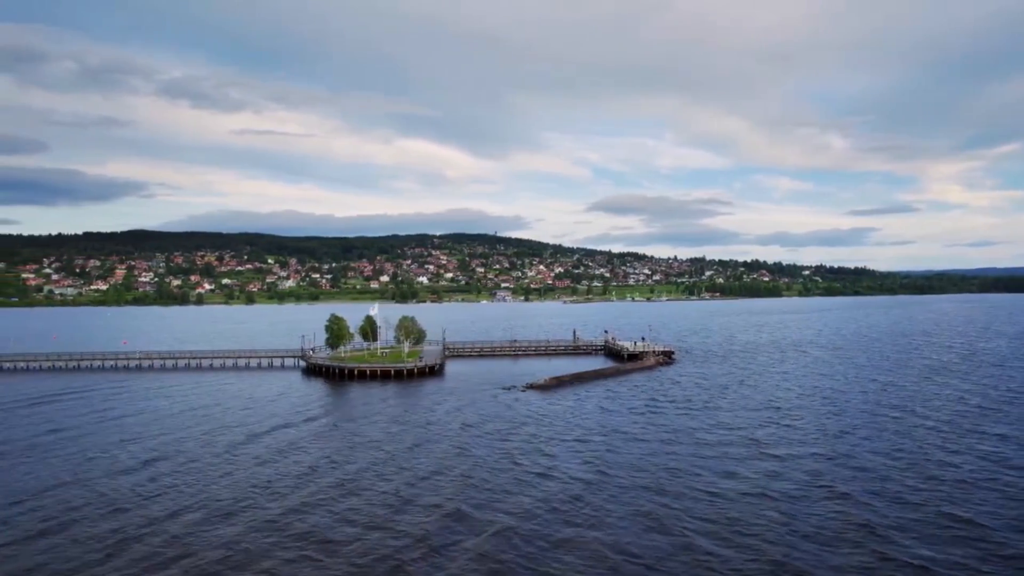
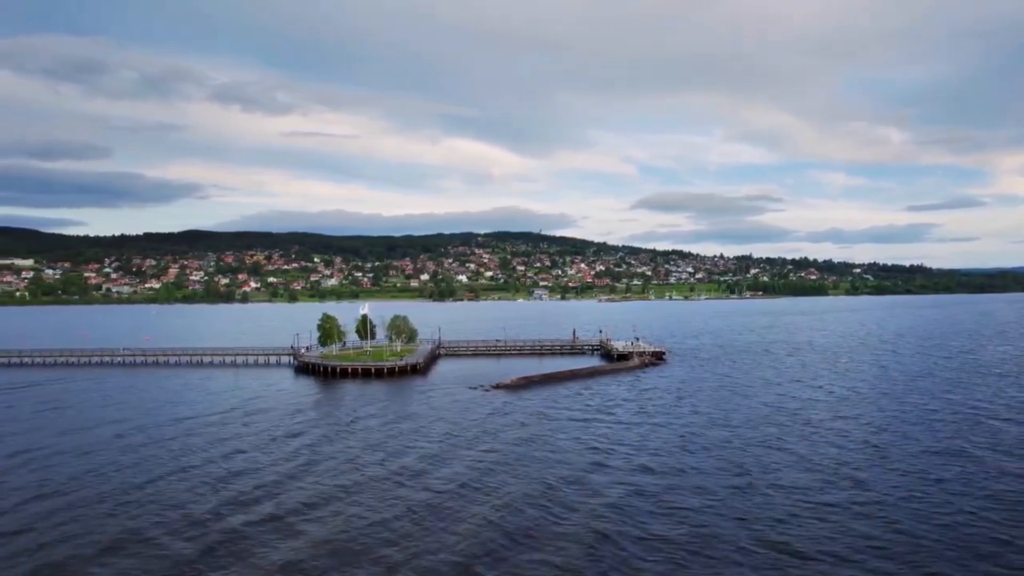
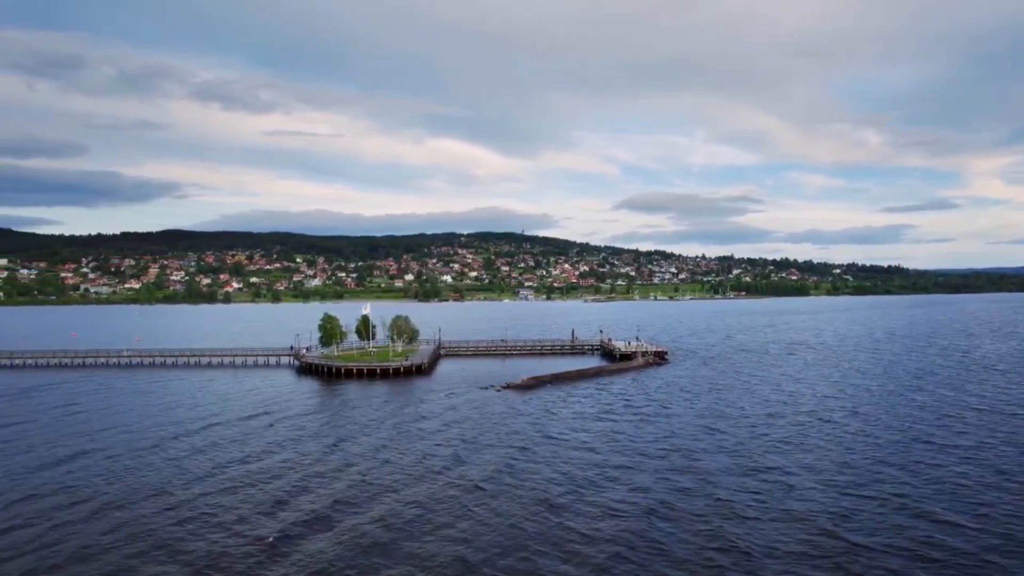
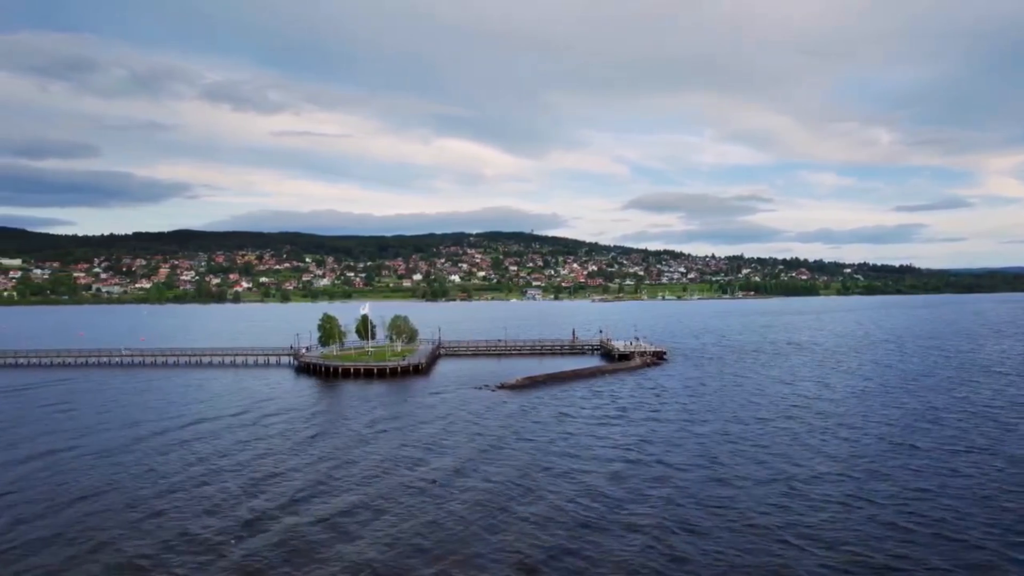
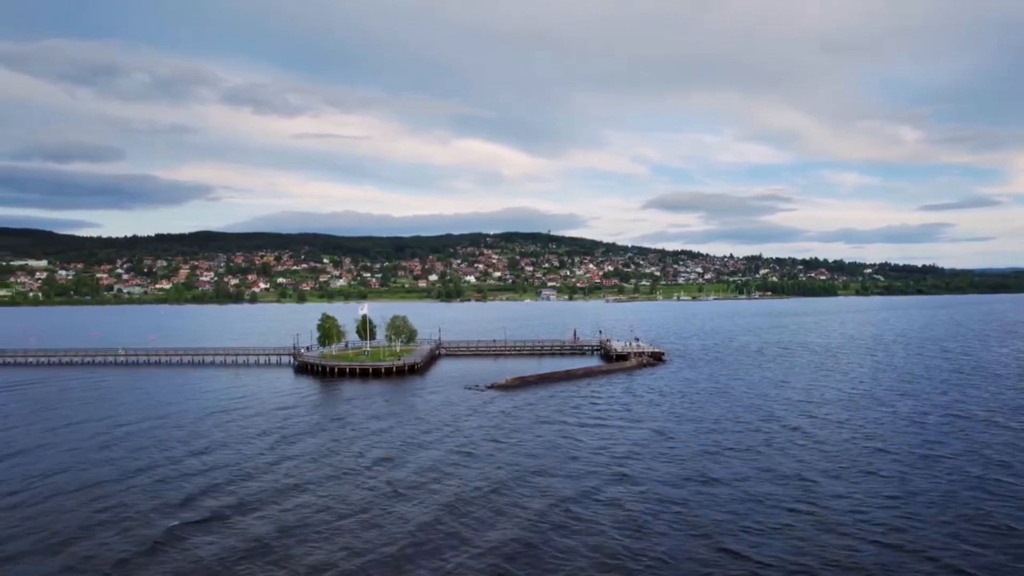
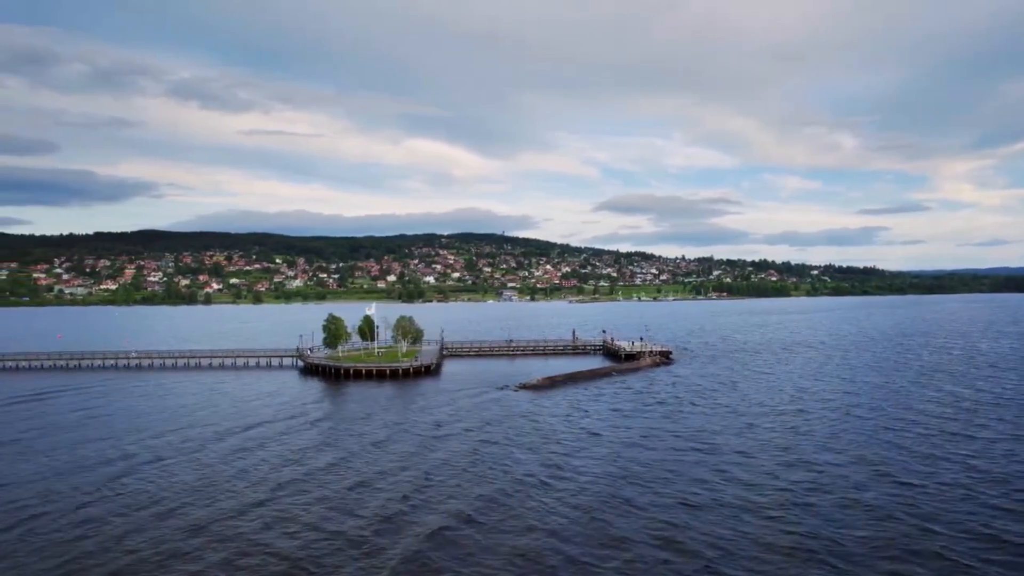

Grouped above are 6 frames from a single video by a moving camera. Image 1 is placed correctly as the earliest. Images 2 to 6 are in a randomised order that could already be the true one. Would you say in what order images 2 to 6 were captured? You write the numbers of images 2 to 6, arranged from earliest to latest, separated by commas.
6, 3, 4, 2, 5
